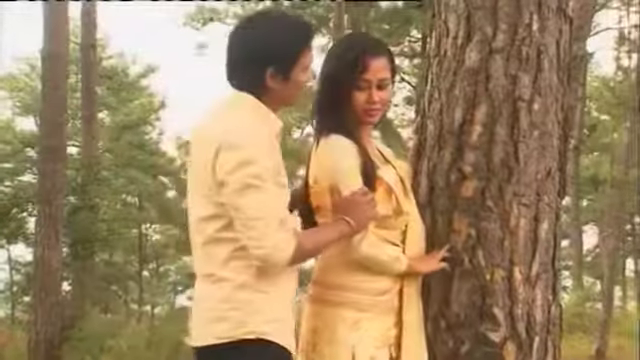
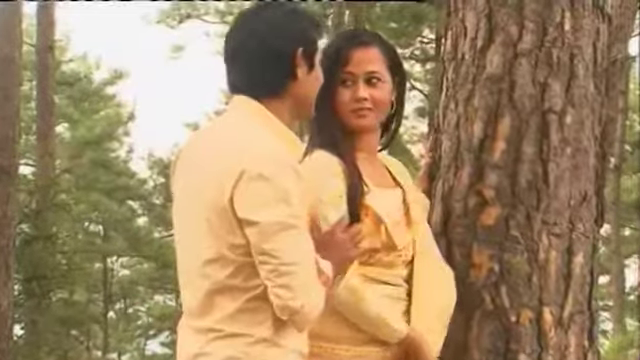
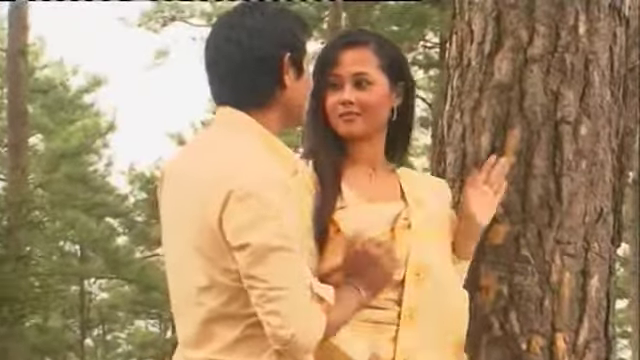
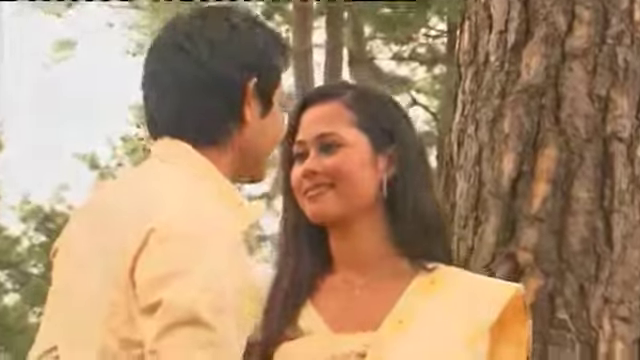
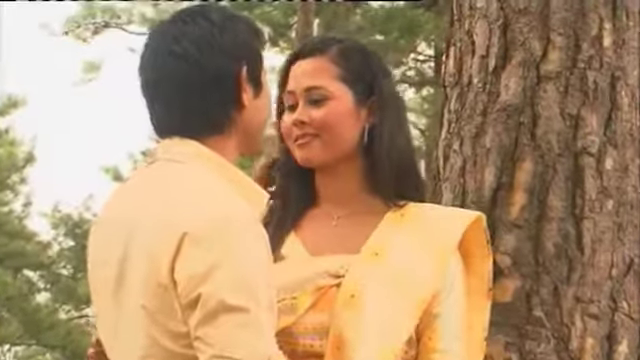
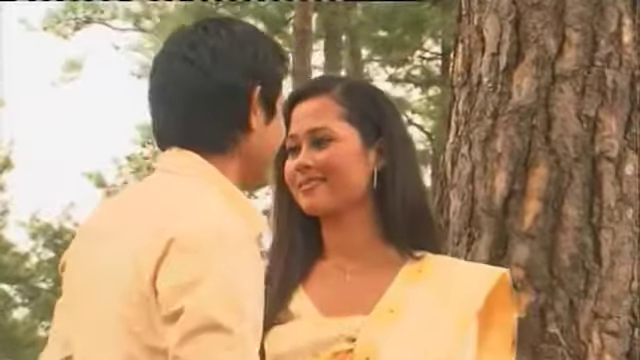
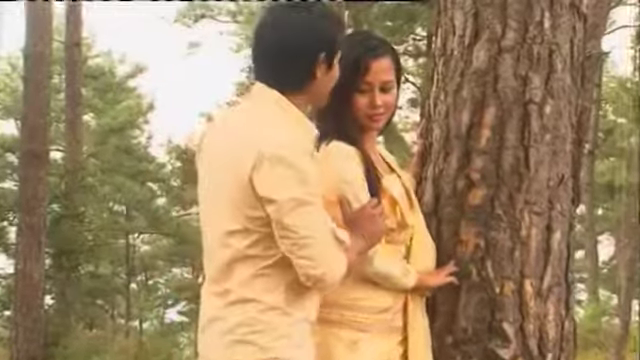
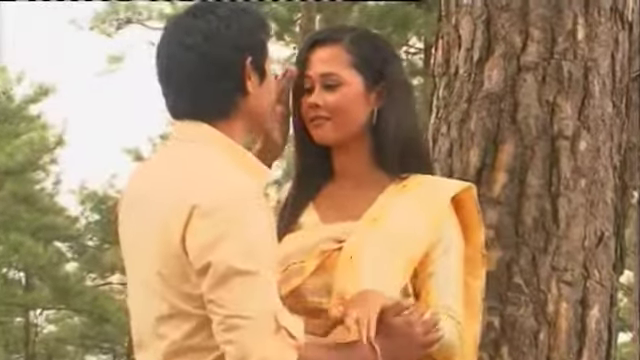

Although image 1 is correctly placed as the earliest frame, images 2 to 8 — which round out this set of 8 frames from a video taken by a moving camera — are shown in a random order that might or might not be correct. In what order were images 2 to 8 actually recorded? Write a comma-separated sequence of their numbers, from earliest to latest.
7, 2, 3, 8, 5, 6, 4
